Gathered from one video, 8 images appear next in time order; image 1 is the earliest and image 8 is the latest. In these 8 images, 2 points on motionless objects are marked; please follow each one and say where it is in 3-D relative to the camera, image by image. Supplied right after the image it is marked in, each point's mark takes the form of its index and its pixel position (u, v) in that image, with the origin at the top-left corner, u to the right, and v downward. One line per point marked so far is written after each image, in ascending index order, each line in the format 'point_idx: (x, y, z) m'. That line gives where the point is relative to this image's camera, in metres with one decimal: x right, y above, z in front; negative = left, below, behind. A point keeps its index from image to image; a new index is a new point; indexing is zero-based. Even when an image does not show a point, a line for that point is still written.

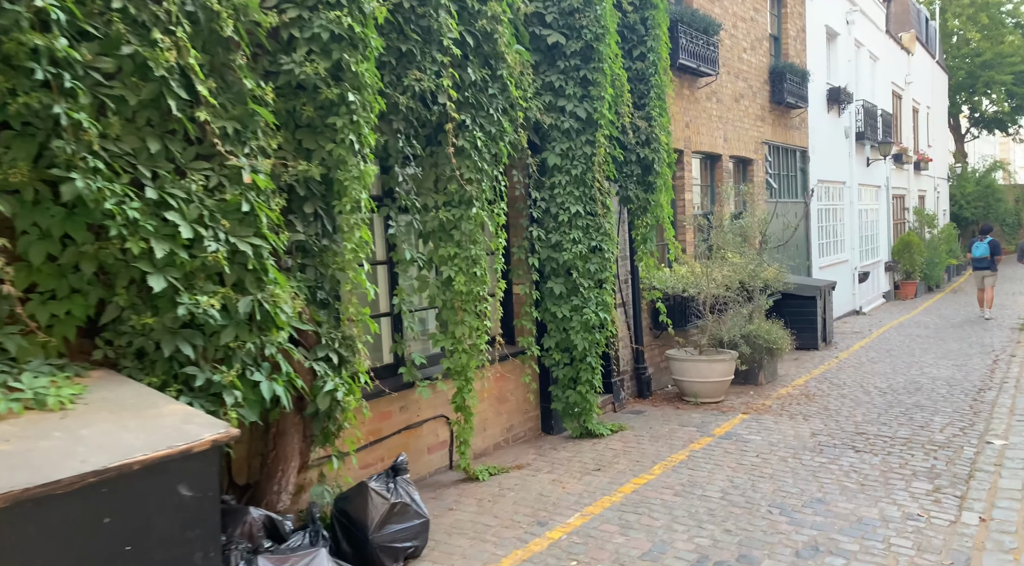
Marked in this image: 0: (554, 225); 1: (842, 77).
0: (+0.3, +0.5, +7.1) m
1: (+7.2, +4.5, +19.0) m
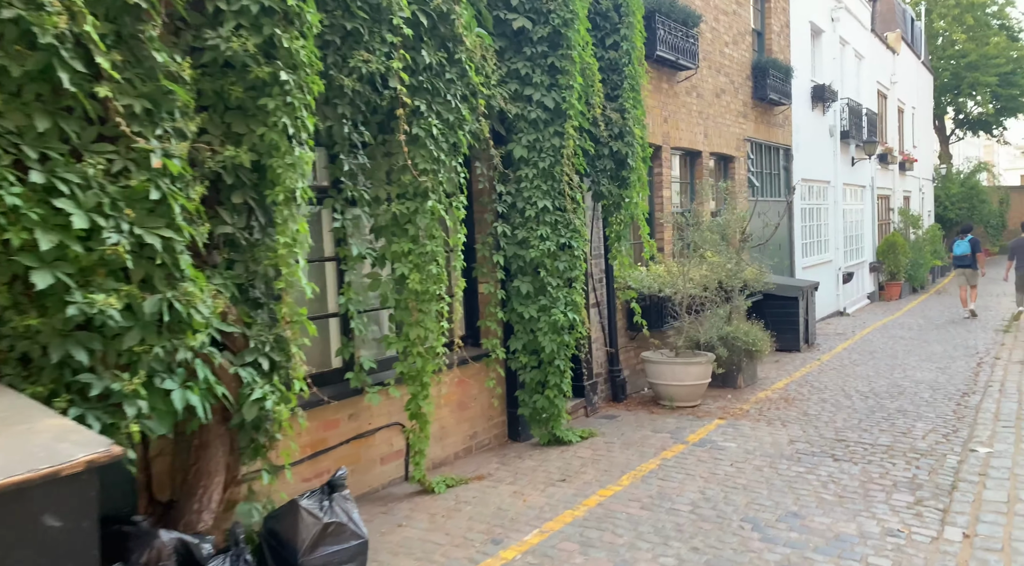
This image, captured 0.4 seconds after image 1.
0: (+0.1, +0.5, +6.7) m
1: (+6.7, +4.5, +18.7) m
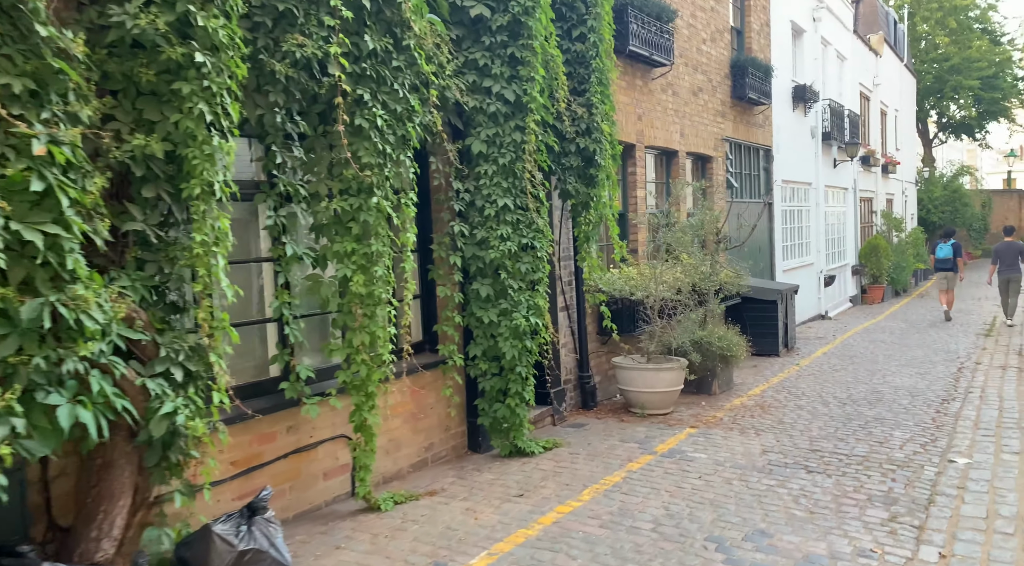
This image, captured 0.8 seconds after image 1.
0: (-0.2, +0.5, +6.4) m
1: (+6.3, +4.4, +18.4) m
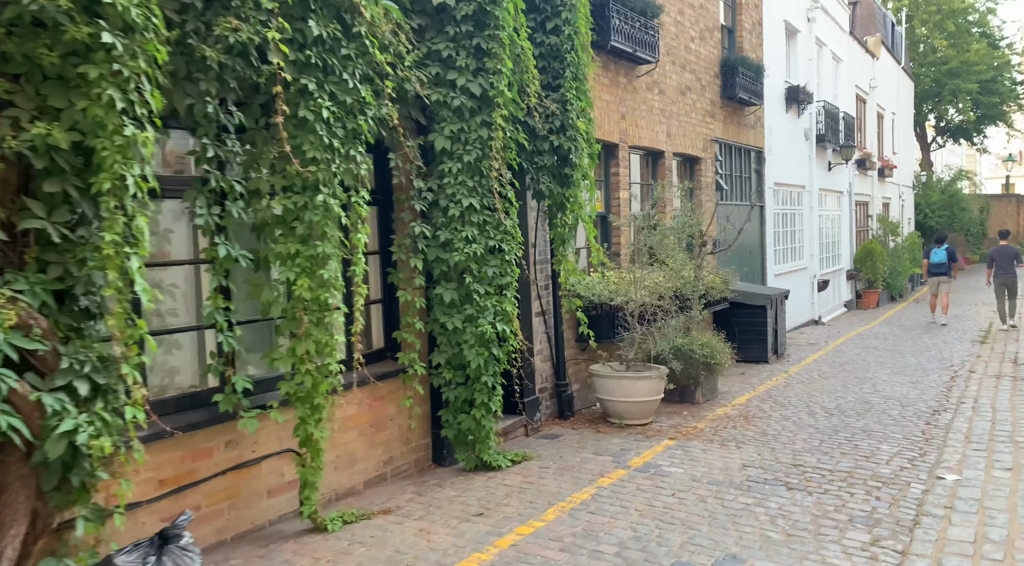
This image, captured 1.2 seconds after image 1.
0: (-0.5, +0.4, +6.0) m
1: (+6.0, +4.3, +18.1) m
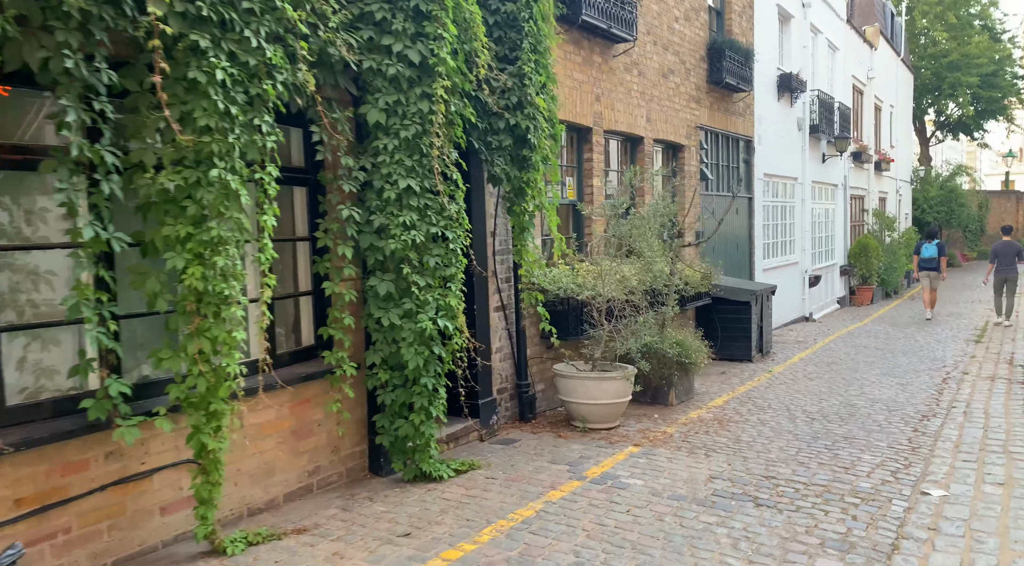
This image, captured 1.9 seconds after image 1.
0: (-0.8, +0.5, +5.4) m
1: (+5.7, +4.4, +17.5) m
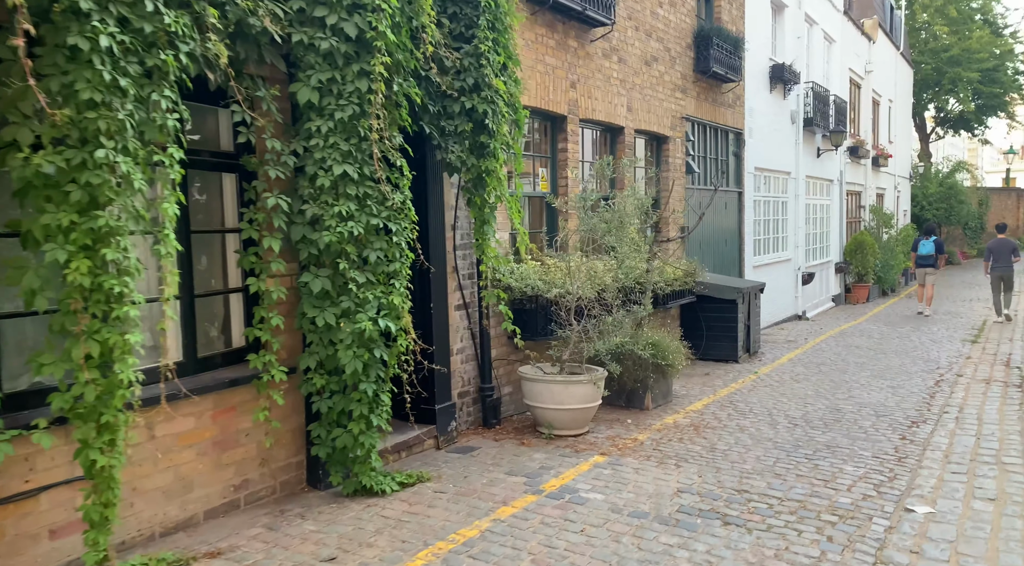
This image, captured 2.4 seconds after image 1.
0: (-1.1, +0.5, +5.0) m
1: (+5.4, +4.5, +17.0) m
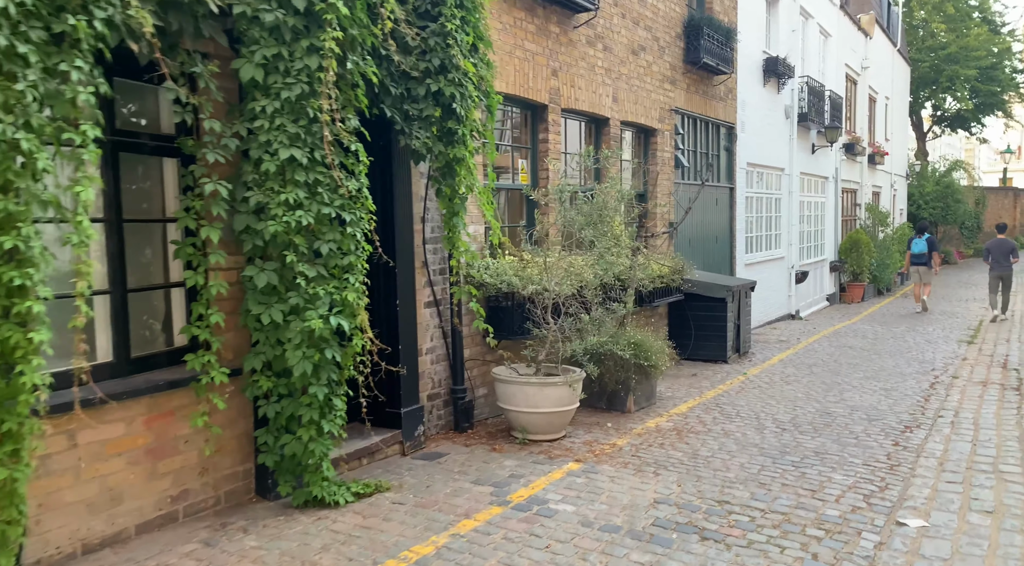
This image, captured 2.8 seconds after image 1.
0: (-1.3, +0.5, +4.6) m
1: (+5.2, +4.5, +16.6) m
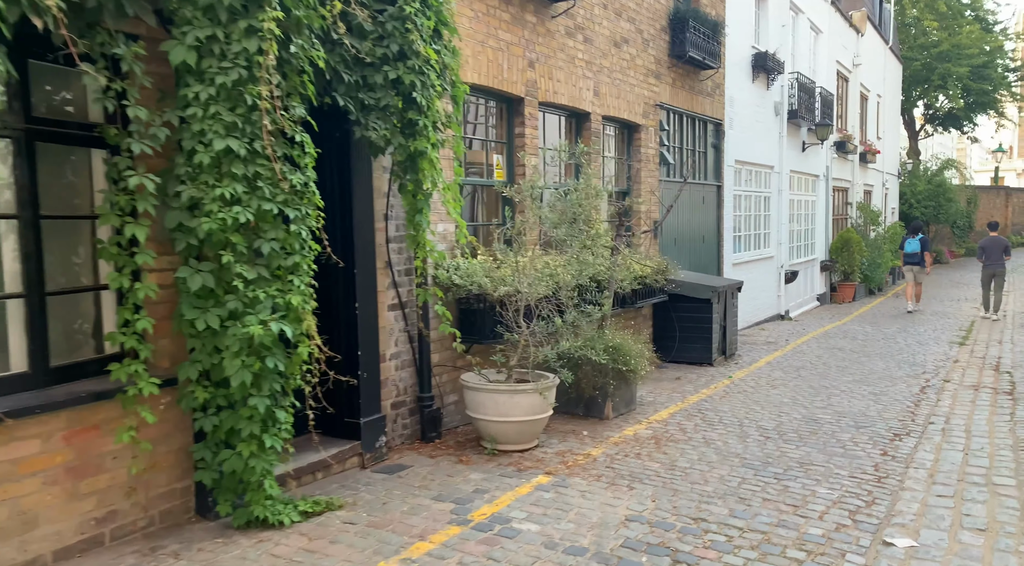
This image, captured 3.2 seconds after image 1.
0: (-1.5, +0.5, +4.2) m
1: (+4.9, +4.5, +16.3) m
